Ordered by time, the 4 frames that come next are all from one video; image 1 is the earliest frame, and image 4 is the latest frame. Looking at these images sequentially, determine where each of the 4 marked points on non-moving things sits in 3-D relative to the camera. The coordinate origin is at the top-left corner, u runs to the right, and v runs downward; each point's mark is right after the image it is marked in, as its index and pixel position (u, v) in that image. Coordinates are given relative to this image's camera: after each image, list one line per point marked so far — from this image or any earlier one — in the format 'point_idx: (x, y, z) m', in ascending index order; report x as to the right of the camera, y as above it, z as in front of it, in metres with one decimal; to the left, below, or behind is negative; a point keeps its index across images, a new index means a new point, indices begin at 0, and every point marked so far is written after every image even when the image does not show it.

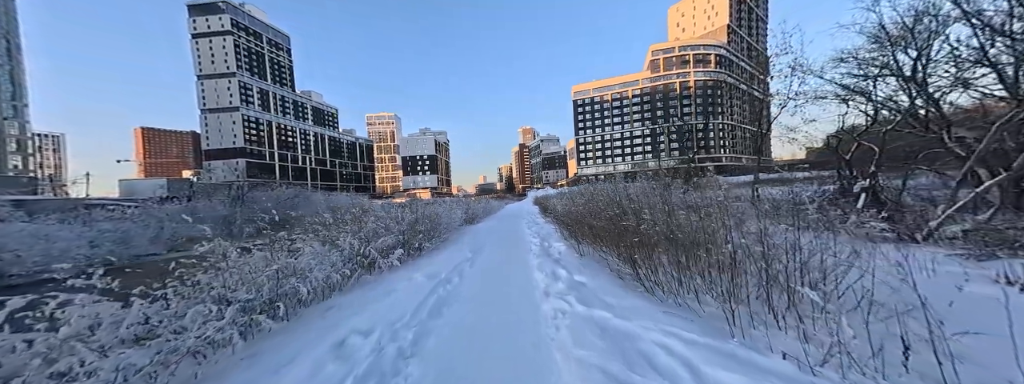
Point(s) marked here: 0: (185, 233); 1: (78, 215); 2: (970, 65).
0: (-9.6, -1.2, +7.7) m
1: (-14.4, -0.8, +8.8) m
2: (+8.7, +2.4, +5.0) m
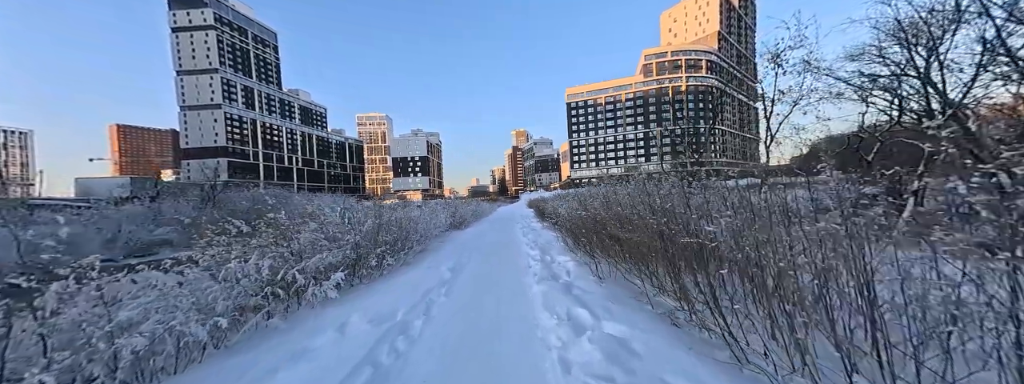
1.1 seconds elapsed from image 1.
0: (-9.8, -1.2, +6.8) m
1: (-14.6, -0.7, +7.8) m
2: (+8.6, +2.3, +4.7) m
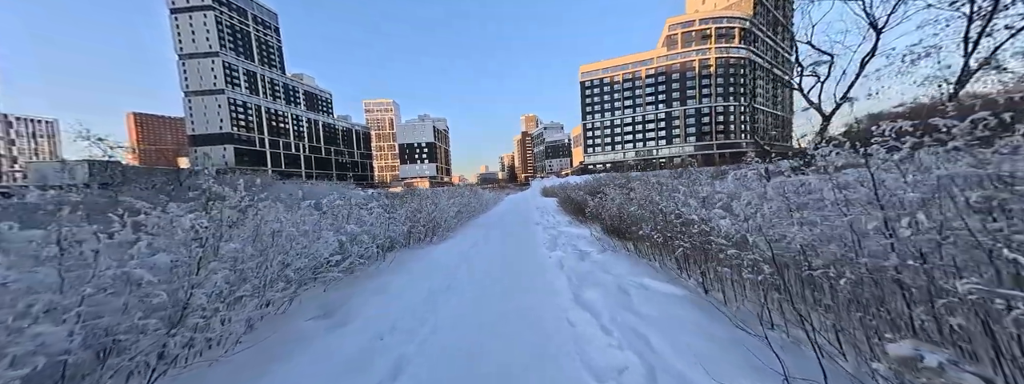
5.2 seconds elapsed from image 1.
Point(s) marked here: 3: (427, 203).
0: (-9.5, -0.9, +5.0) m
1: (-14.3, -0.4, +6.1) m
2: (+8.7, +2.5, +2.1) m
3: (-2.9, -0.3, +9.7) m
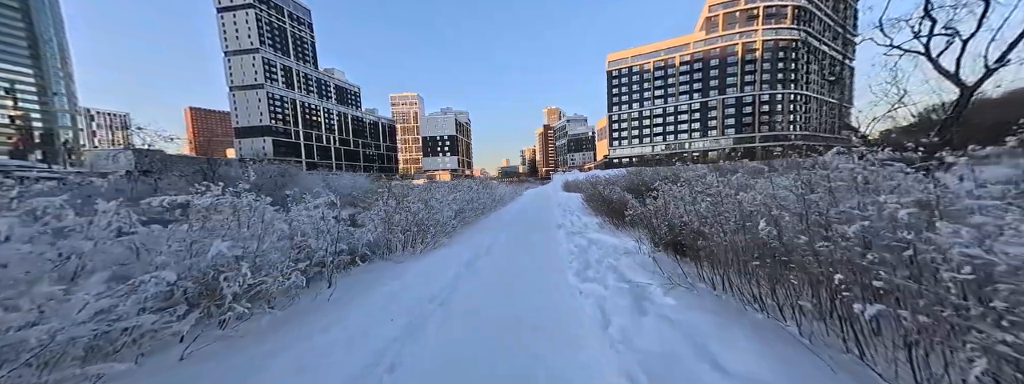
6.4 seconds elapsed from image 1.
0: (-9.2, -0.6, +5.1) m
1: (-13.9, 0.0, +6.6) m
2: (+8.8, +2.4, +0.7) m
3: (-2.2, -0.1, +9.2) m
